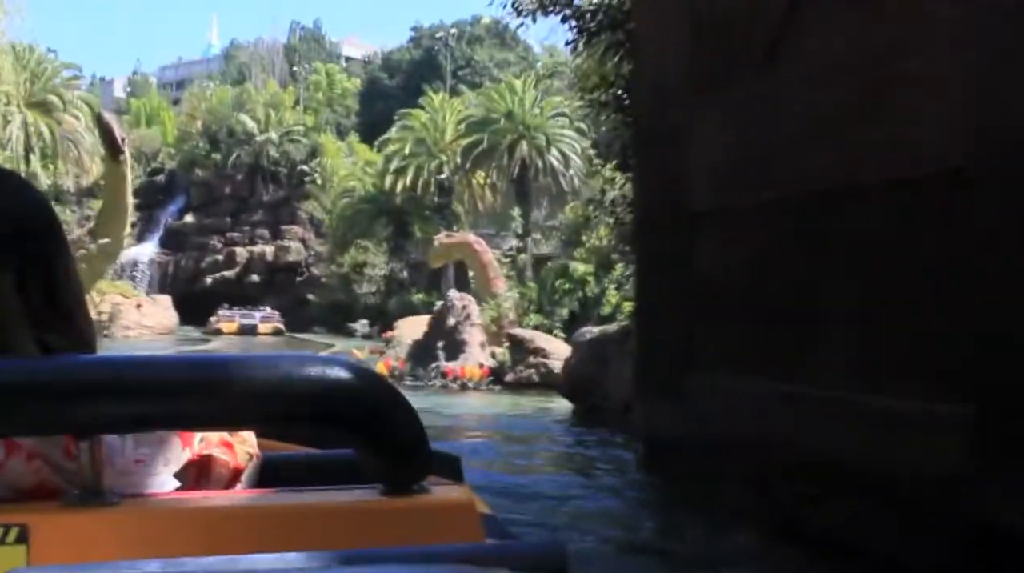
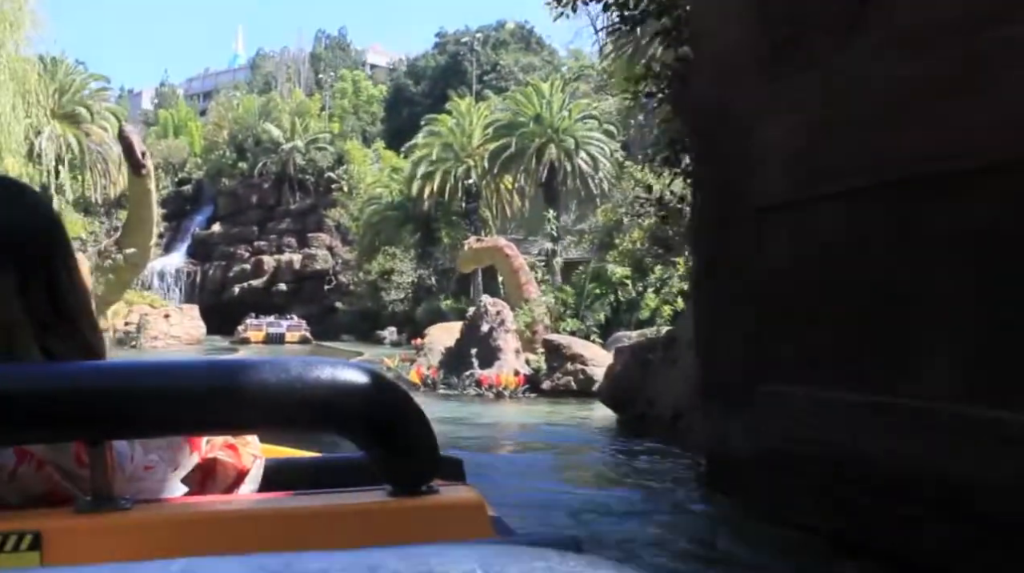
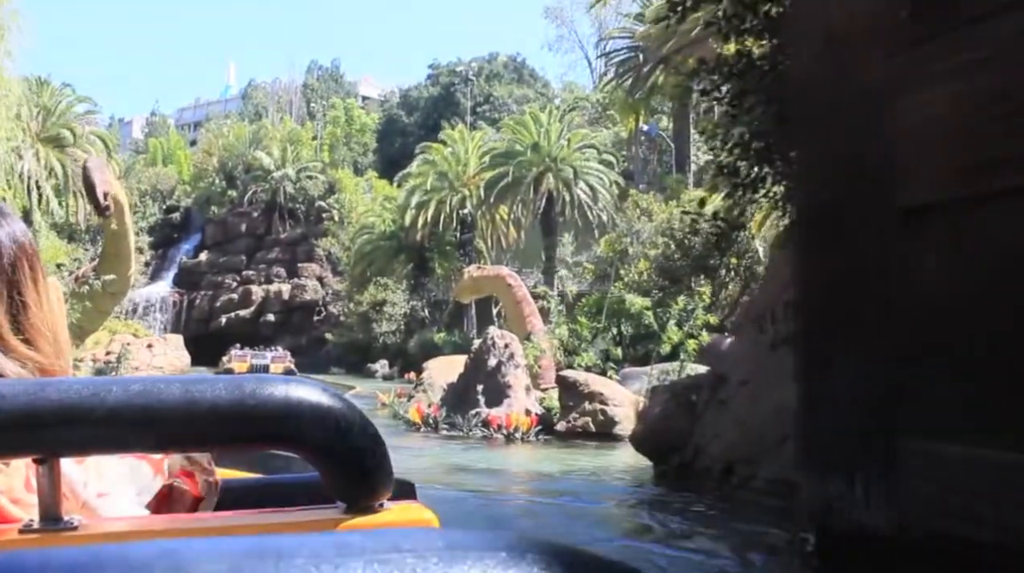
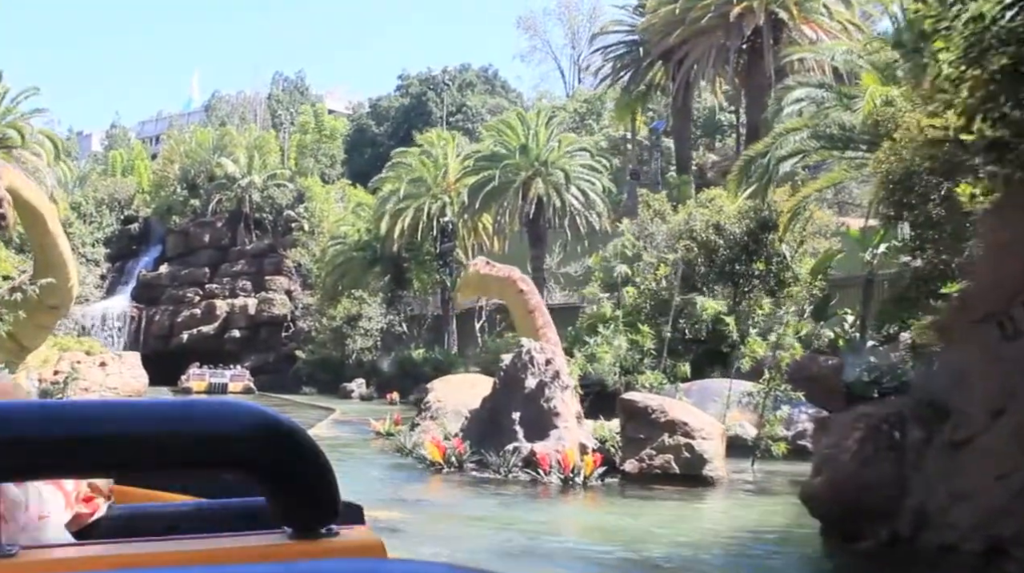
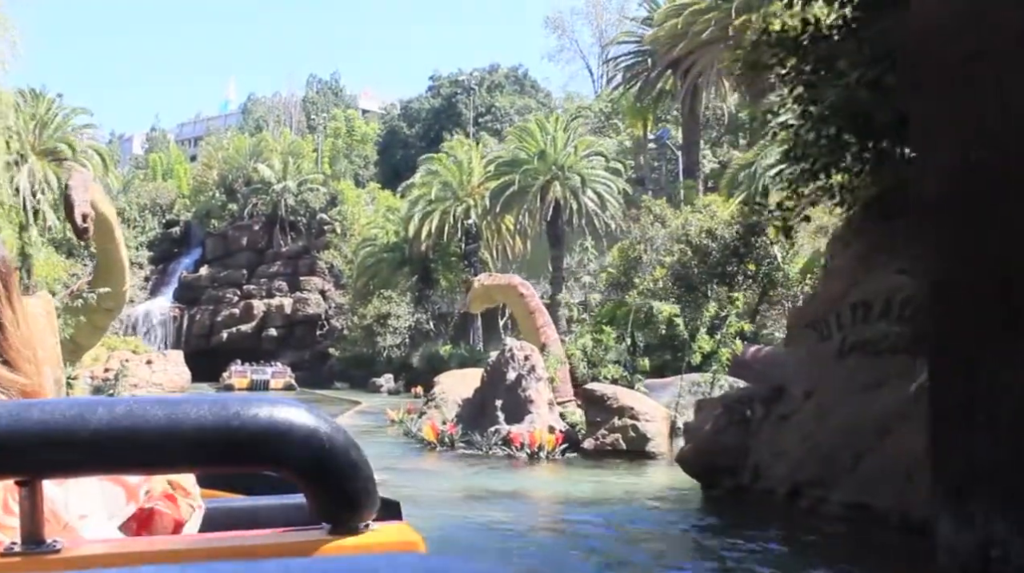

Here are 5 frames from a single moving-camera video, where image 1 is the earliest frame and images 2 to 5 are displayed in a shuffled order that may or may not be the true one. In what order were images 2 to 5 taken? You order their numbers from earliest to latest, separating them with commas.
2, 3, 5, 4
